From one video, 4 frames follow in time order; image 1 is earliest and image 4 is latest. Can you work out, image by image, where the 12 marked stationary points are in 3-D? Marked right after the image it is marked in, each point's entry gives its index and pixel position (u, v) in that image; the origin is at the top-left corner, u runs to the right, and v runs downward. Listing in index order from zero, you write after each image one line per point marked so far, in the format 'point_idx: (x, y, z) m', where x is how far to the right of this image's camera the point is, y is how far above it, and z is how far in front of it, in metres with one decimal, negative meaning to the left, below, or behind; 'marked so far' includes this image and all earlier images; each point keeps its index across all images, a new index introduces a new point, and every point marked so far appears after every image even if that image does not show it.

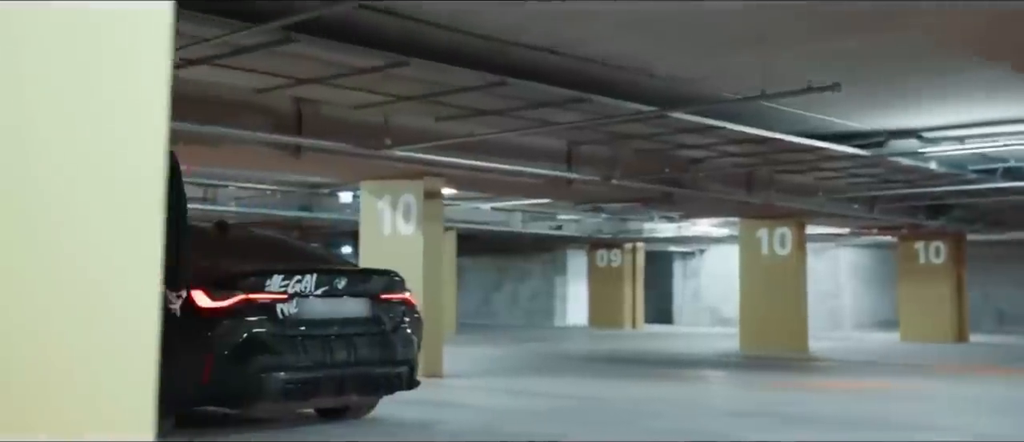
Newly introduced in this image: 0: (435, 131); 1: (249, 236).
0: (-0.8, +0.9, +10.7) m
1: (-1.8, -0.1, +7.7) m
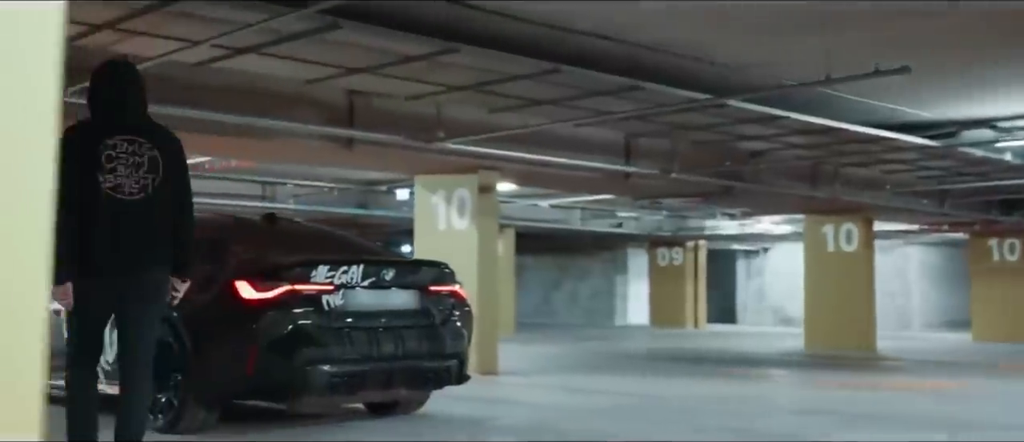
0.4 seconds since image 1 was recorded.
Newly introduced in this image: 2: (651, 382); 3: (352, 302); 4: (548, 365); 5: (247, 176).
0: (-0.2, +0.9, +10.5) m
1: (-1.5, -0.1, +7.5) m
2: (+1.4, -1.7, +11.4) m
3: (-0.9, -0.5, +6.4) m
4: (+0.5, -1.8, +14.1) m
5: (-3.8, +0.6, +15.8) m
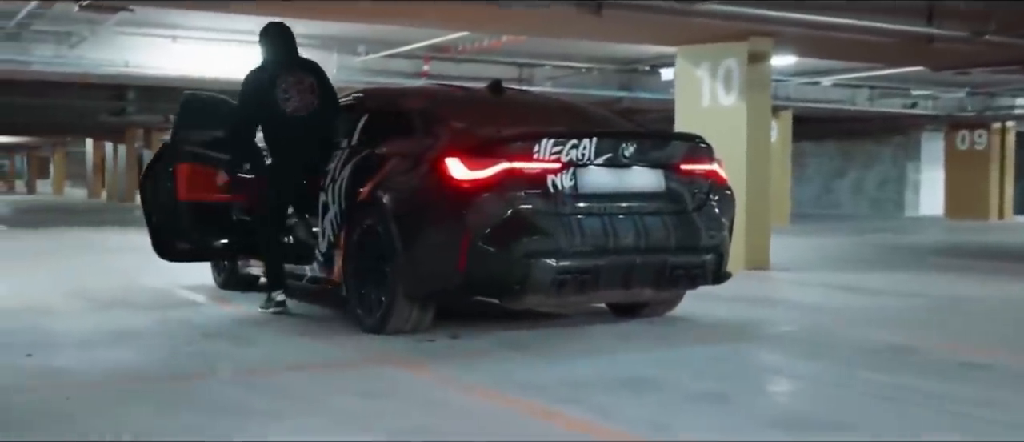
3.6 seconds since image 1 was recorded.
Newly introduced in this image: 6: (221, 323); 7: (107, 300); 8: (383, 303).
0: (+2.0, +2.0, +8.9) m
1: (+0.1, +0.7, +6.5) m
2: (+3.9, -0.5, +9.7) m
3: (+0.3, +0.2, +5.3) m
4: (+3.6, -0.4, +12.5) m
5: (-0.2, +2.2, +14.9) m
6: (-1.6, -0.6, +6.2) m
7: (-2.7, -0.5, +7.5) m
8: (-0.6, -0.4, +5.6) m
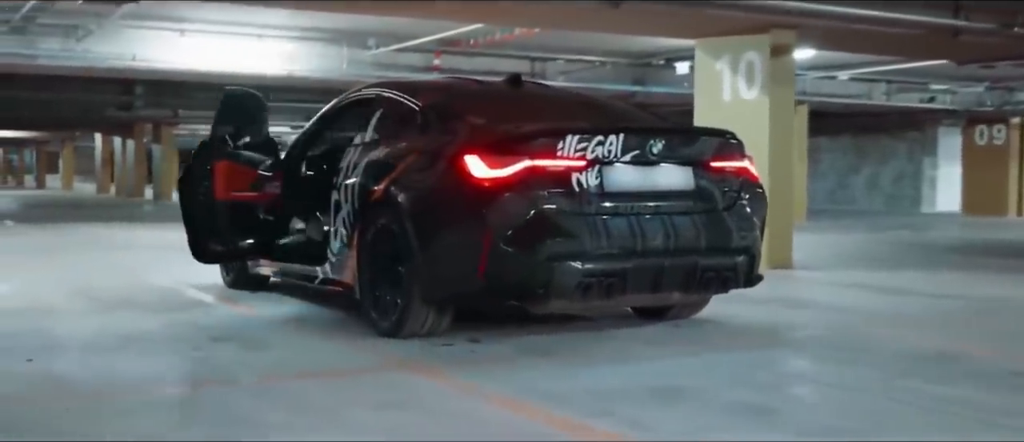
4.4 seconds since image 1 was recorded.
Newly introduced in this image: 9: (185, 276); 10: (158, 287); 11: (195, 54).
0: (+2.1, +2.0, +8.6) m
1: (+0.2, +0.7, +6.2) m
2: (+4.0, -0.5, +9.4) m
3: (+0.4, +0.2, +5.0) m
4: (+3.8, -0.4, +12.2) m
5: (0.0, +2.3, +14.6) m
6: (-1.5, -0.6, +5.9) m
7: (-2.6, -0.5, +7.2) m
8: (-0.5, -0.4, +5.3) m
9: (-2.6, -0.4, +8.8) m
10: (-2.6, -0.5, +8.0) m
11: (-3.8, +2.0, +12.9) m
